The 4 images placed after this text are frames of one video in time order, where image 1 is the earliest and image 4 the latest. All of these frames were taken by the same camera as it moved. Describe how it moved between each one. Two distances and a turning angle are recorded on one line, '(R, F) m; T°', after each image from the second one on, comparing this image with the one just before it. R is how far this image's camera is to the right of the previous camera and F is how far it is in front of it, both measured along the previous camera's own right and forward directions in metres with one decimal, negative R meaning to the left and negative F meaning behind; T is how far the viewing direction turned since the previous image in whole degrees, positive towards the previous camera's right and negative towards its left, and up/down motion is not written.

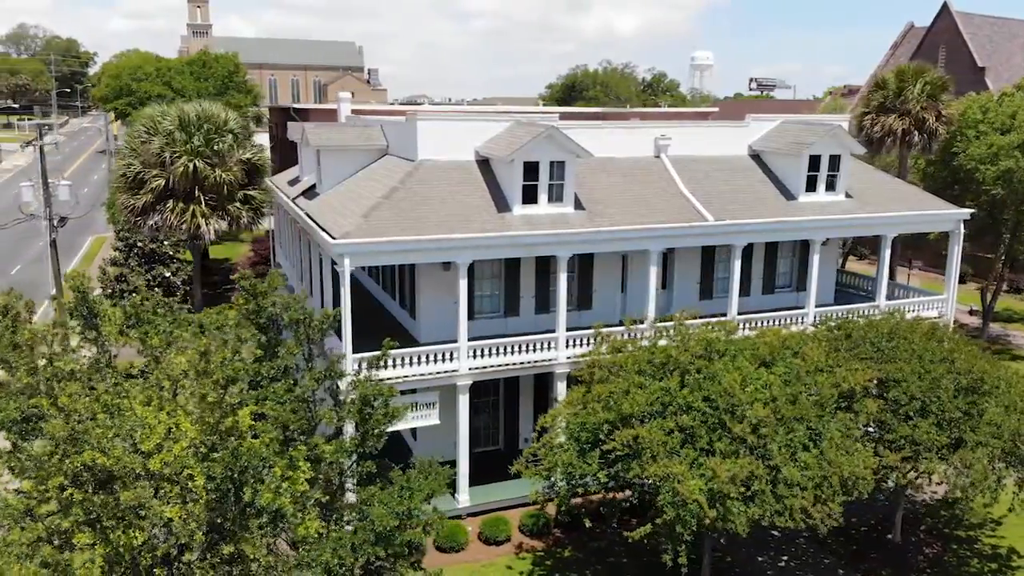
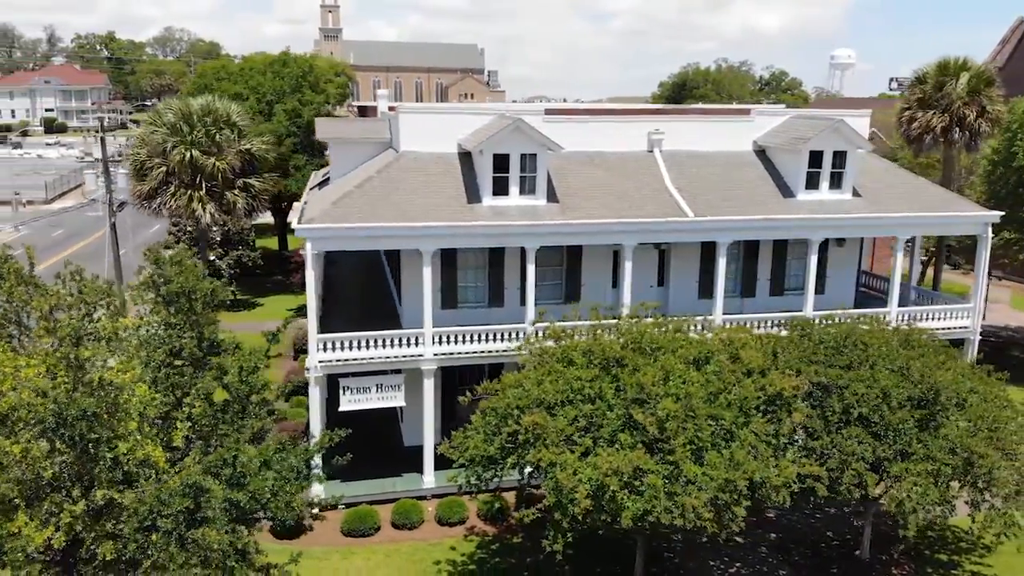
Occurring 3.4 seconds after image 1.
(+4.3, 0.0) m; -9°
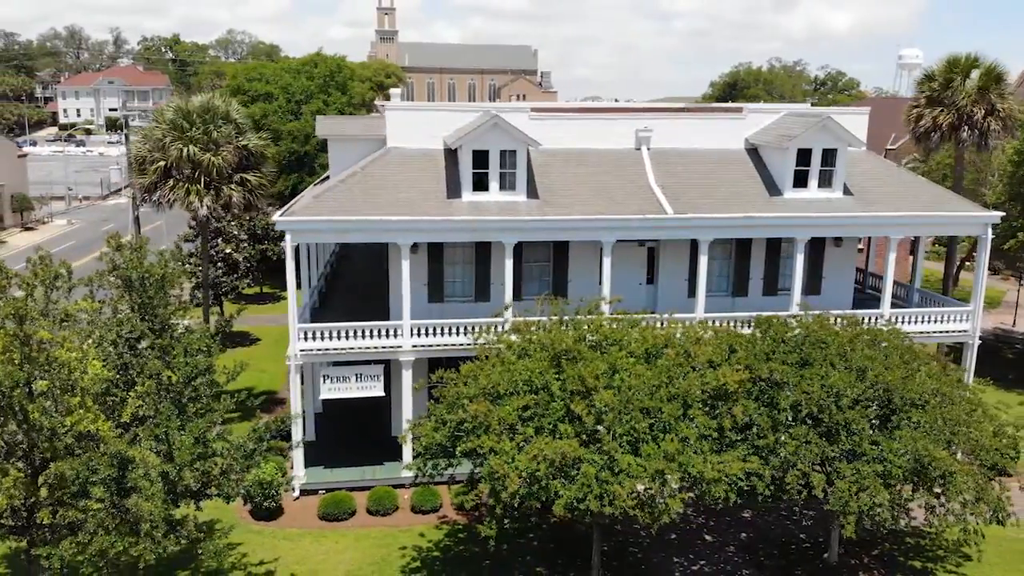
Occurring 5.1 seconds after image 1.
(+2.2, -0.2) m; -4°
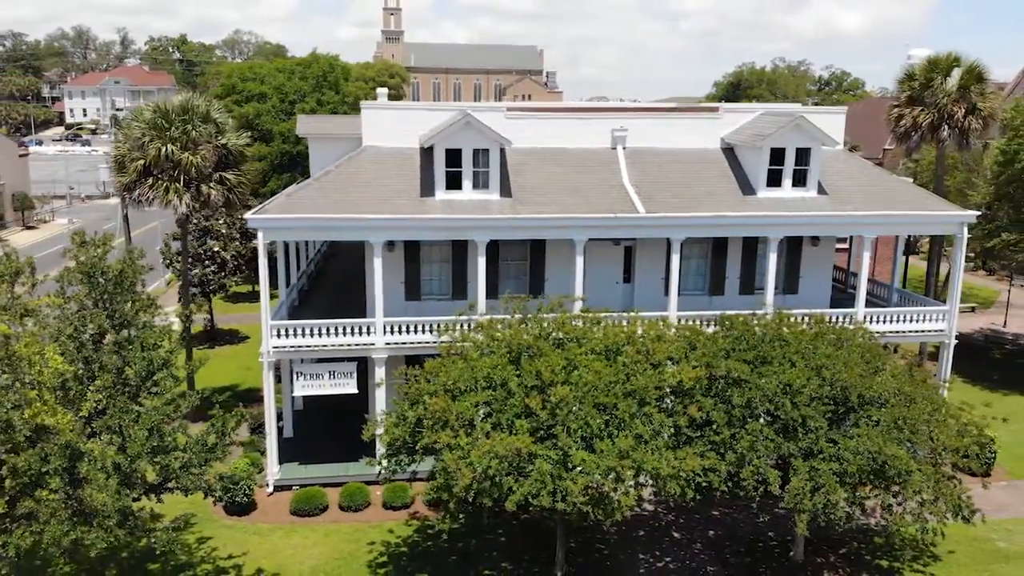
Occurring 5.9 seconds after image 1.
(+1.0, -0.1) m; -1°
